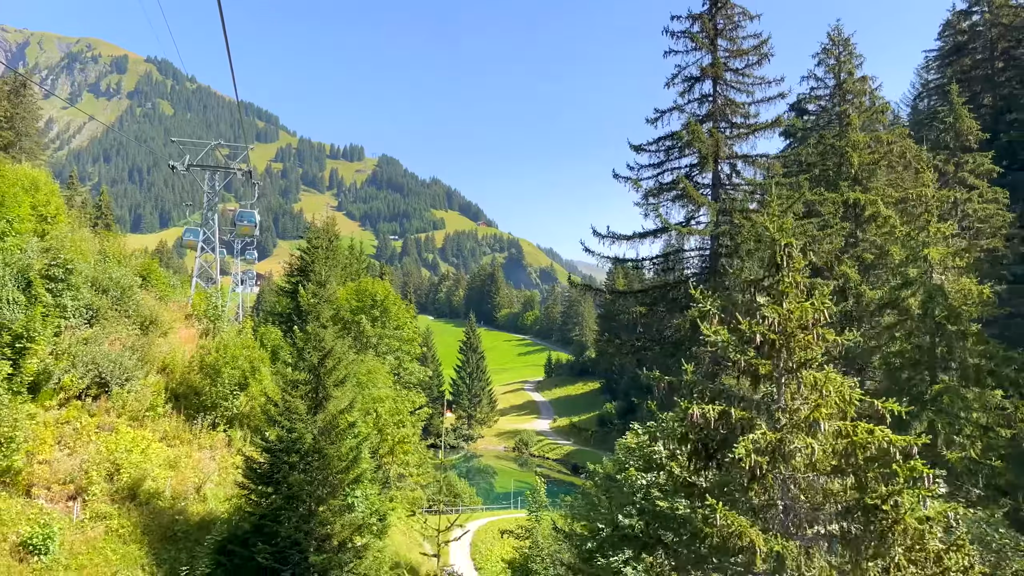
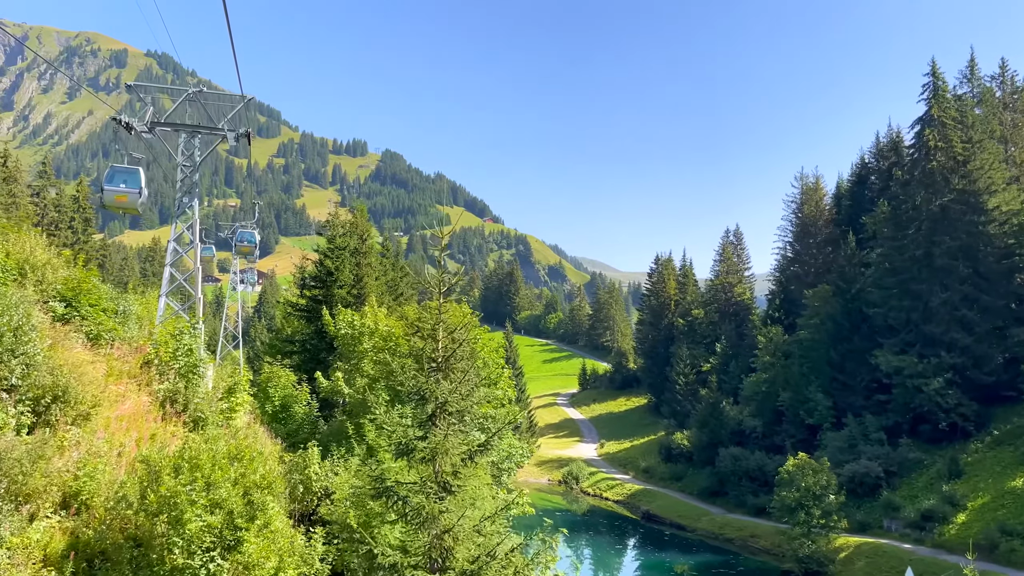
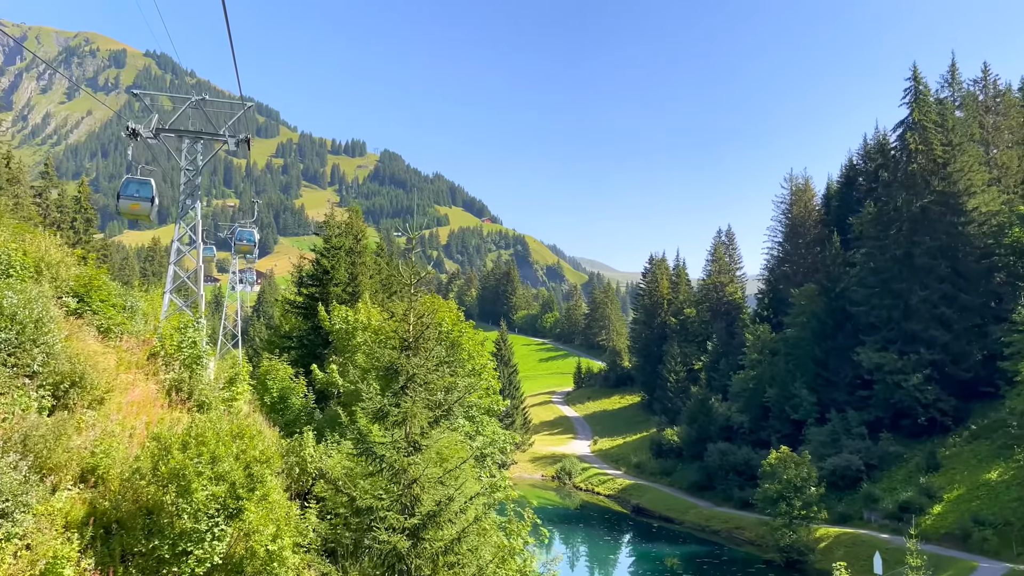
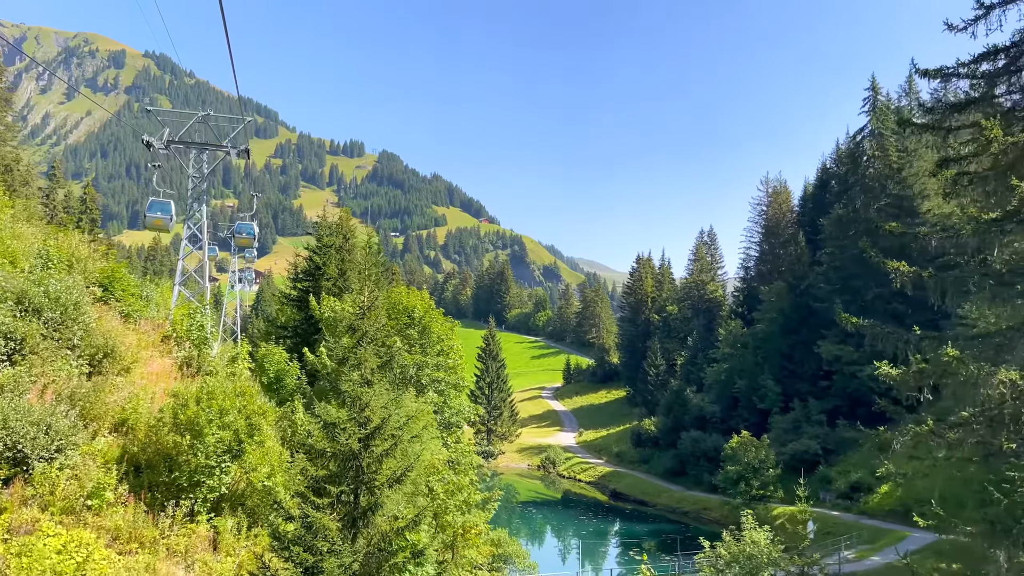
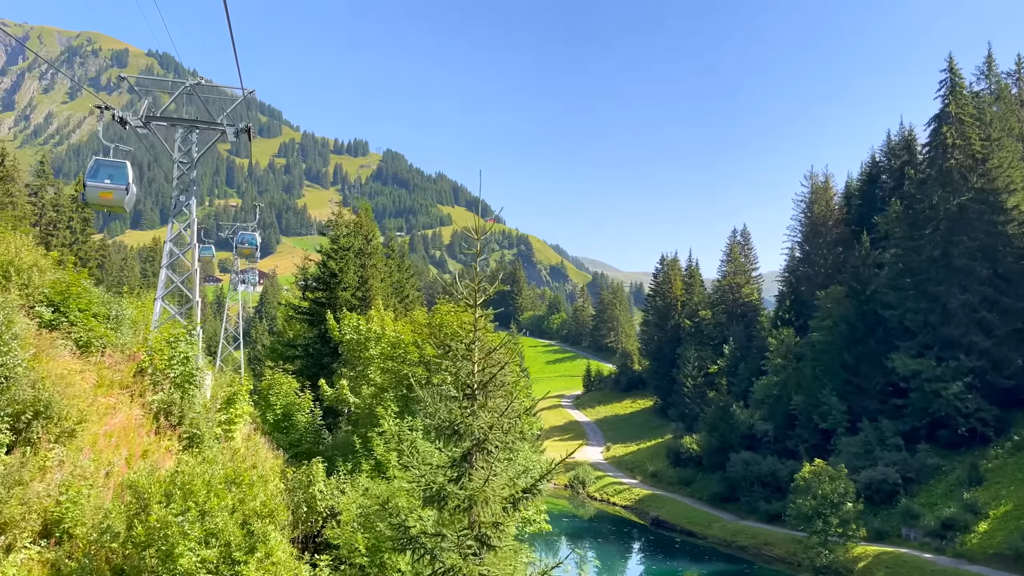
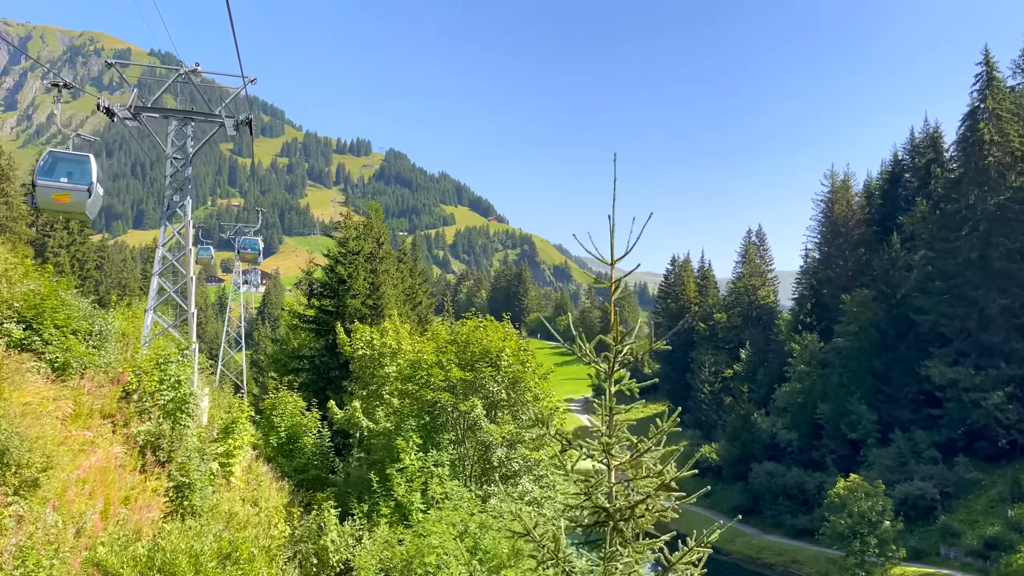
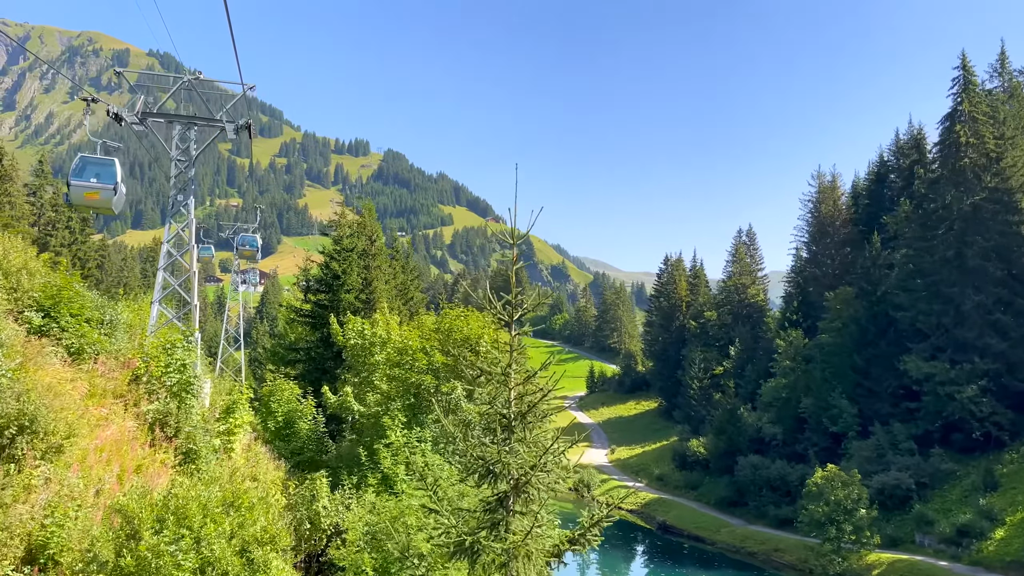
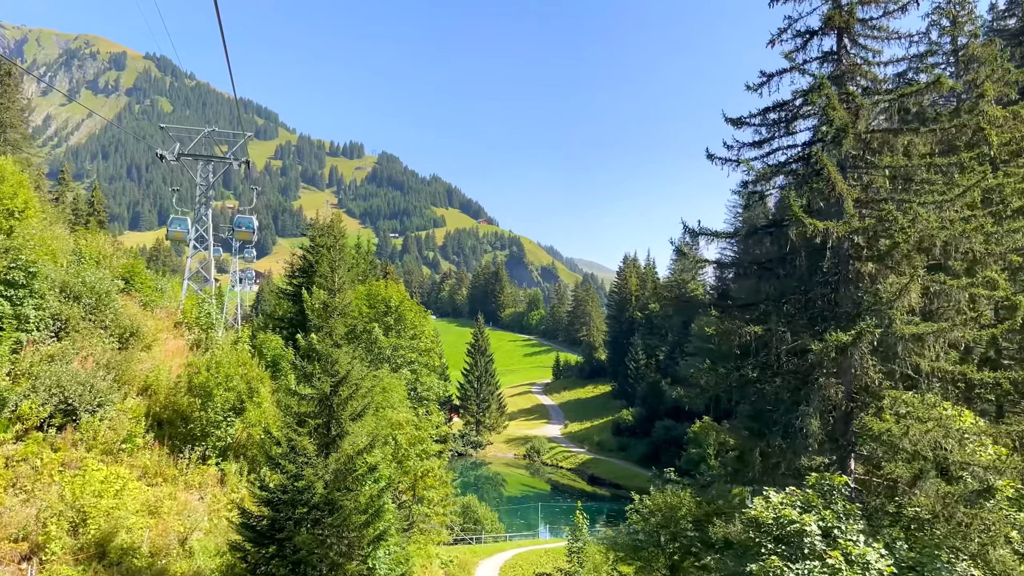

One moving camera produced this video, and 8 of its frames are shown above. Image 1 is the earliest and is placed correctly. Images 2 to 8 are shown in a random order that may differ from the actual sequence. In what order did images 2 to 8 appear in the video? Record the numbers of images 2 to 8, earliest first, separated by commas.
8, 4, 3, 2, 5, 7, 6
